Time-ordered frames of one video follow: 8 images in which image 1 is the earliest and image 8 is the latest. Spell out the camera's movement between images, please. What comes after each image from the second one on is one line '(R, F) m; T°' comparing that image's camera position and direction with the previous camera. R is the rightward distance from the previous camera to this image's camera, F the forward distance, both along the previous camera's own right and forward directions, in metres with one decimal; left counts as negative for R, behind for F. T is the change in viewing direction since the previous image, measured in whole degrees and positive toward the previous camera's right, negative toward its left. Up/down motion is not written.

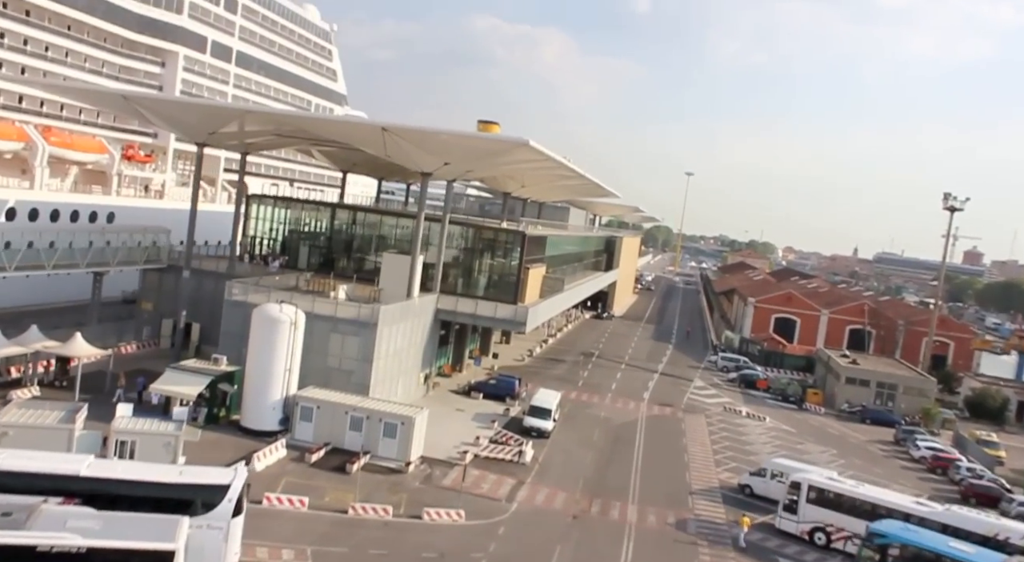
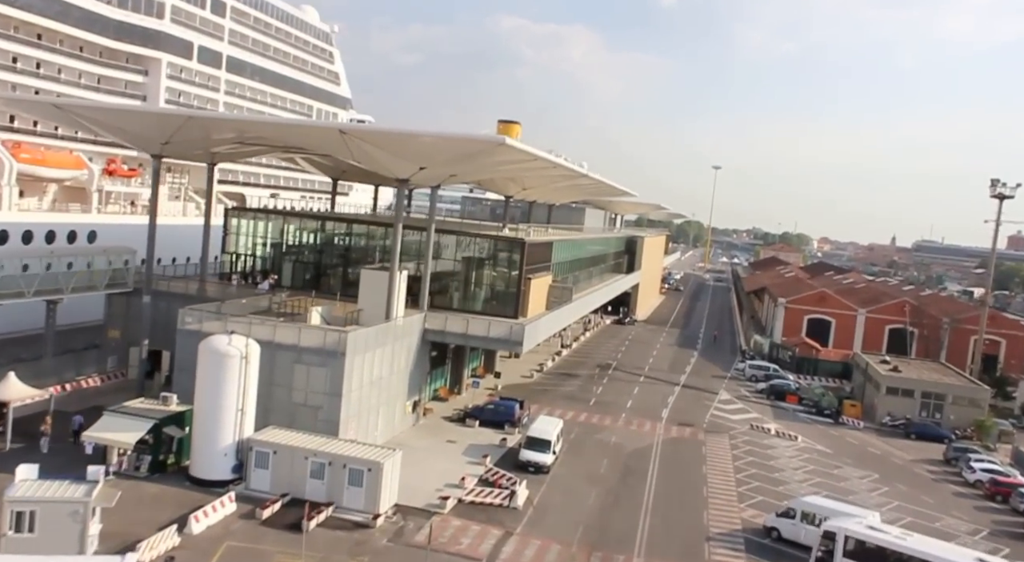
(+1.2, +3.0) m; -2°
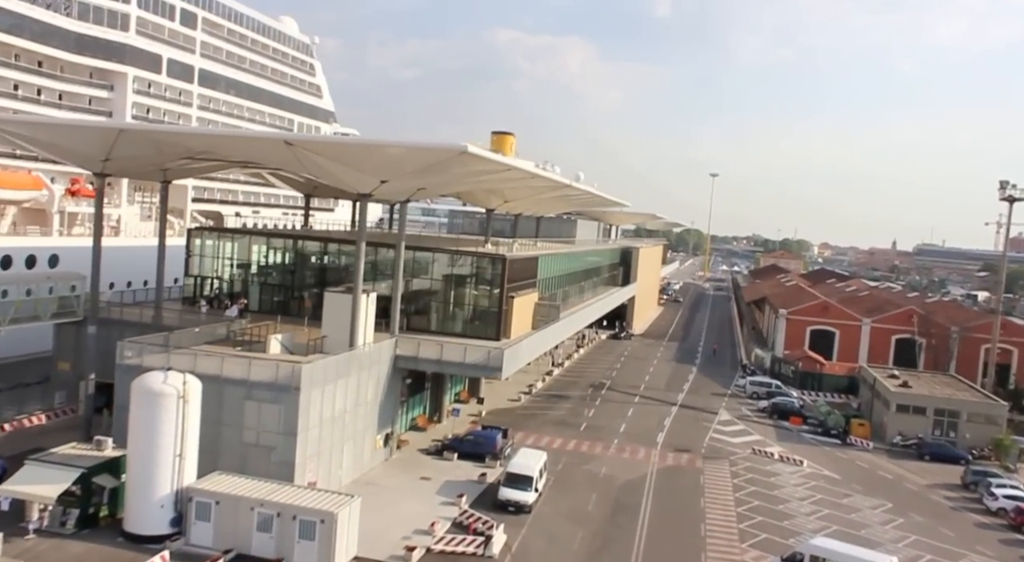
(+0.7, +2.0) m; 0°
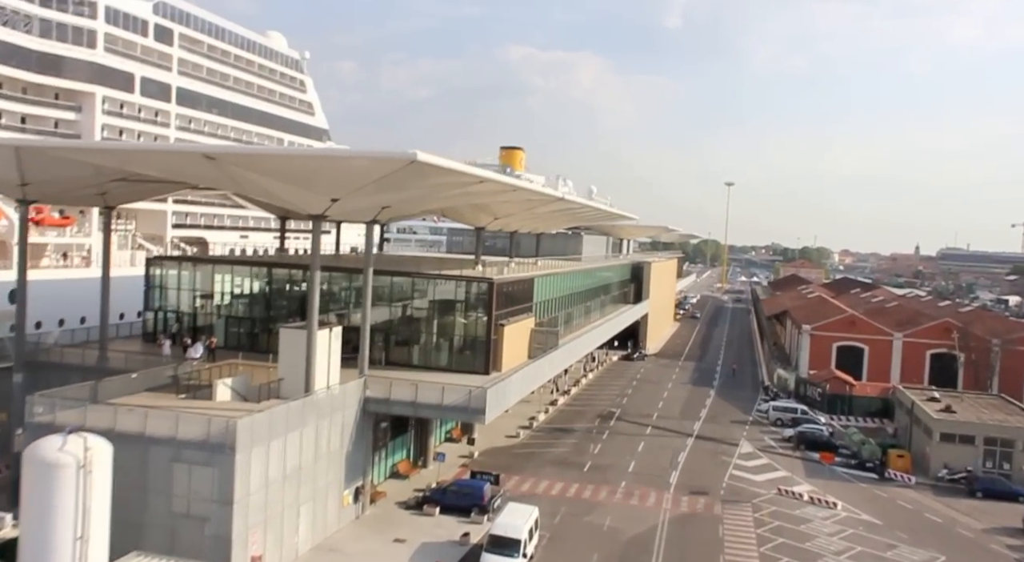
(+0.9, +3.1) m; -1°
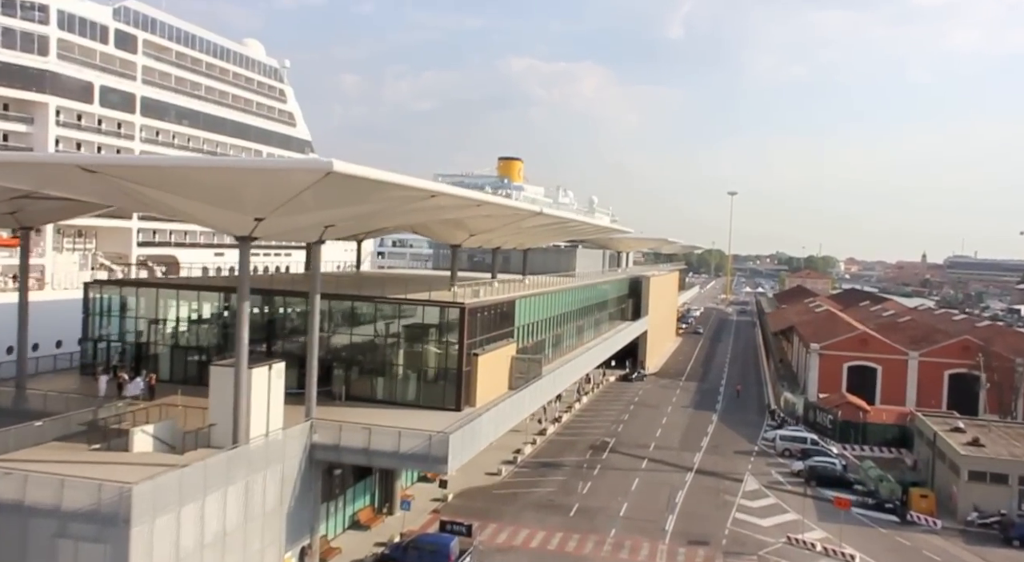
(+0.8, +2.7) m; 0°
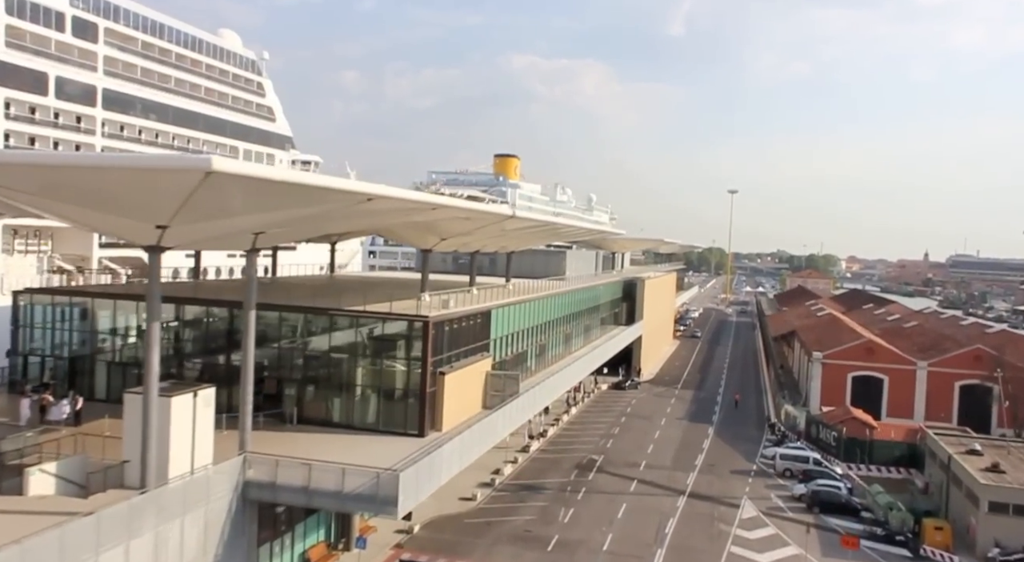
(+0.7, +2.4) m; 0°
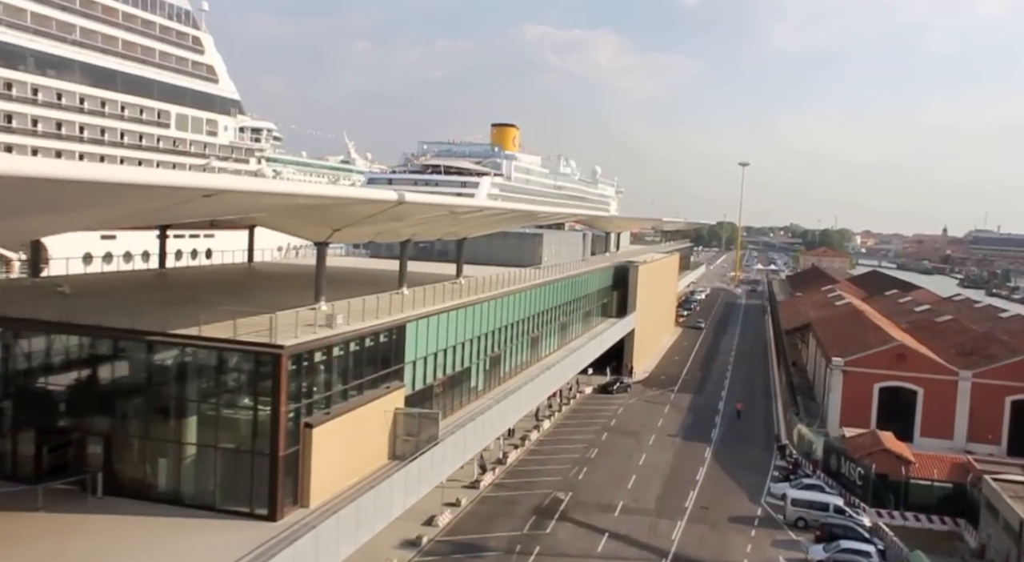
(+2.0, +6.5) m; -1°
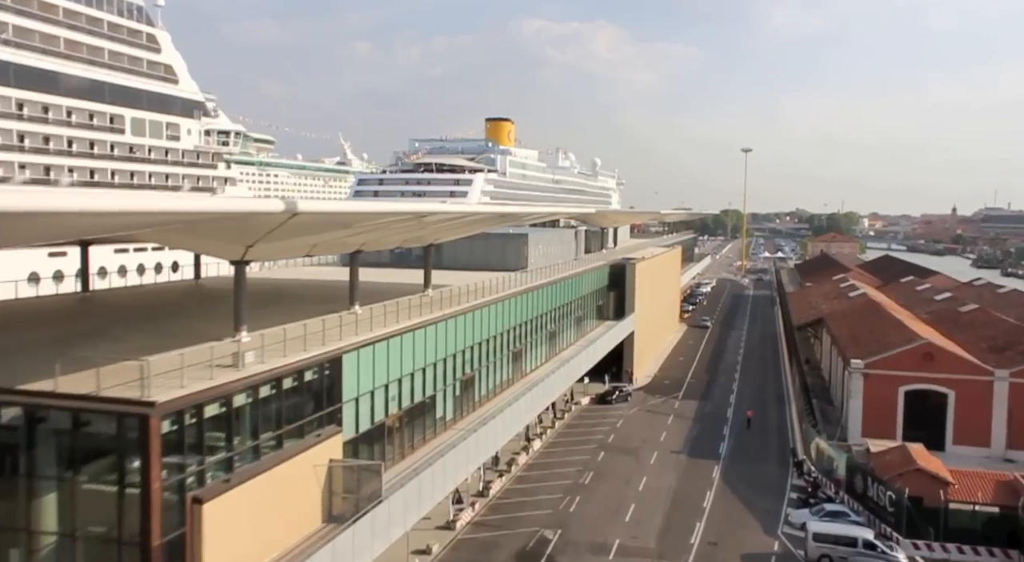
(+1.0, +3.2) m; 0°
